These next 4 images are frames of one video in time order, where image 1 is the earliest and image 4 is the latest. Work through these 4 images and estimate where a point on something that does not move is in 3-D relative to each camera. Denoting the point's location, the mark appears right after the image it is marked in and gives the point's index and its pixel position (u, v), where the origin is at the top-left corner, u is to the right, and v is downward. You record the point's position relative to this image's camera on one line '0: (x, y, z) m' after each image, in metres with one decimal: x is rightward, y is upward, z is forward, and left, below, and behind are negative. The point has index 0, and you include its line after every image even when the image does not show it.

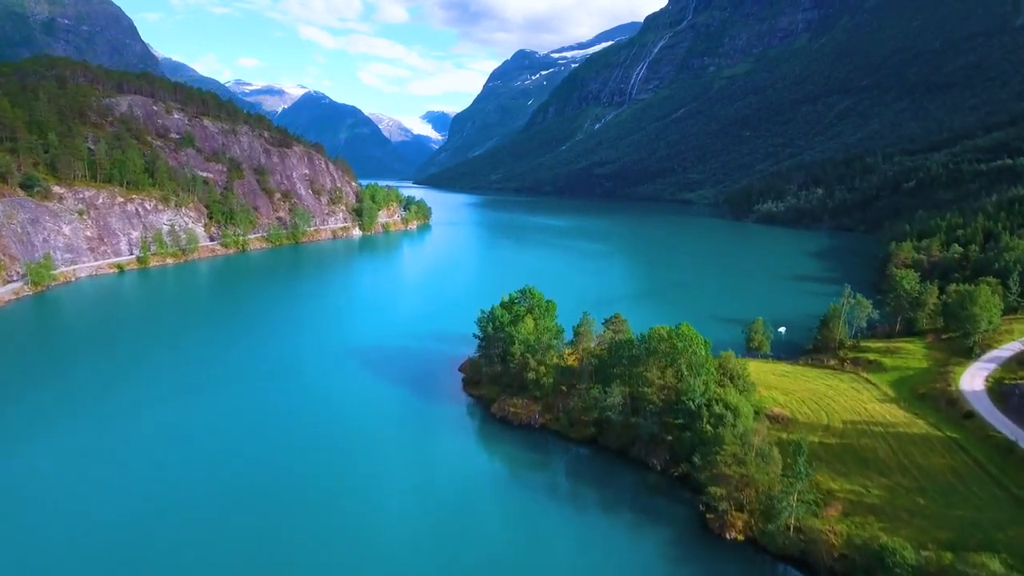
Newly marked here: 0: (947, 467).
0: (+13.4, -5.5, +19.6) m
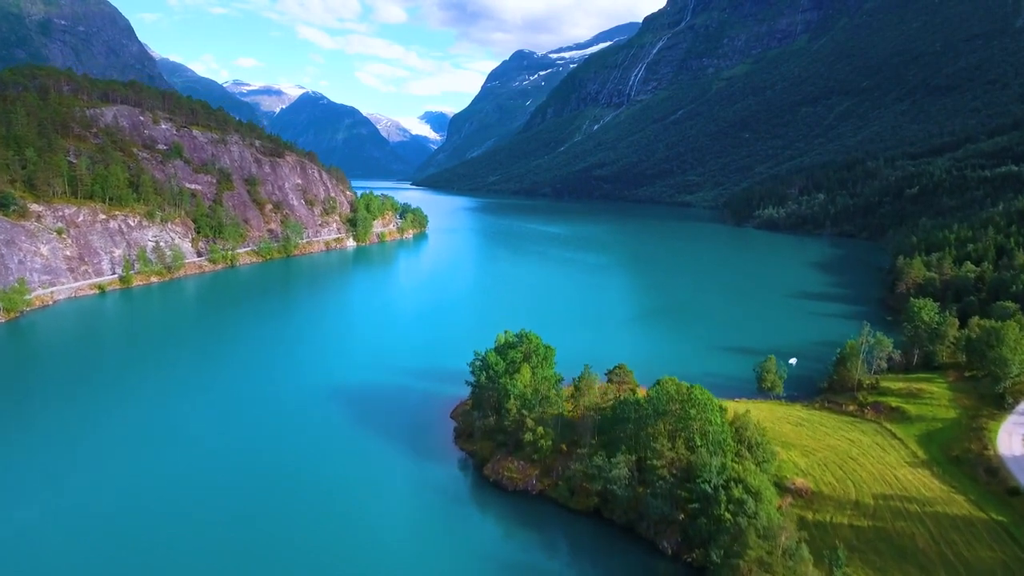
0: (+13.2, -7.5, +17.4) m
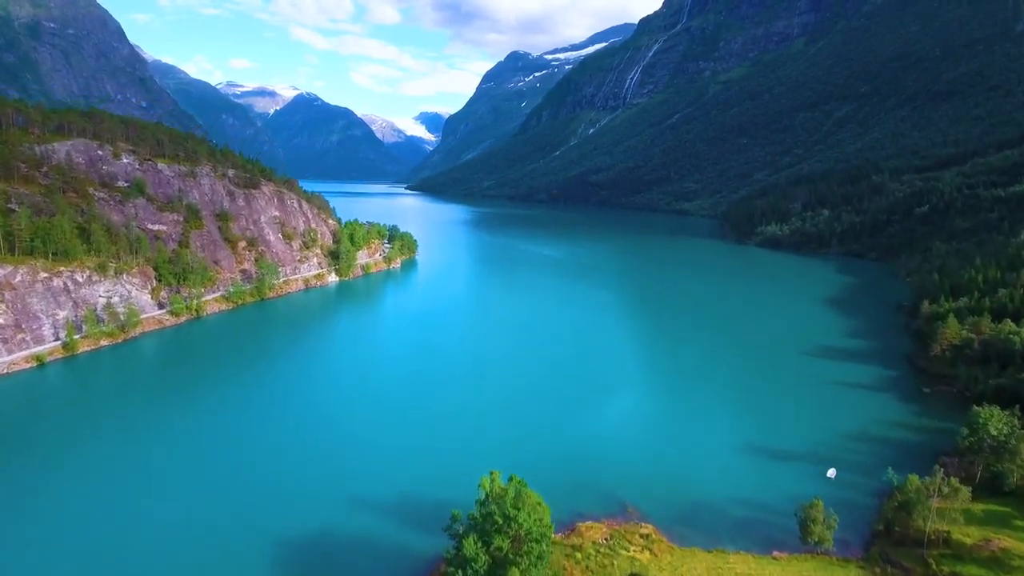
0: (+12.8, -13.1, +11.1) m
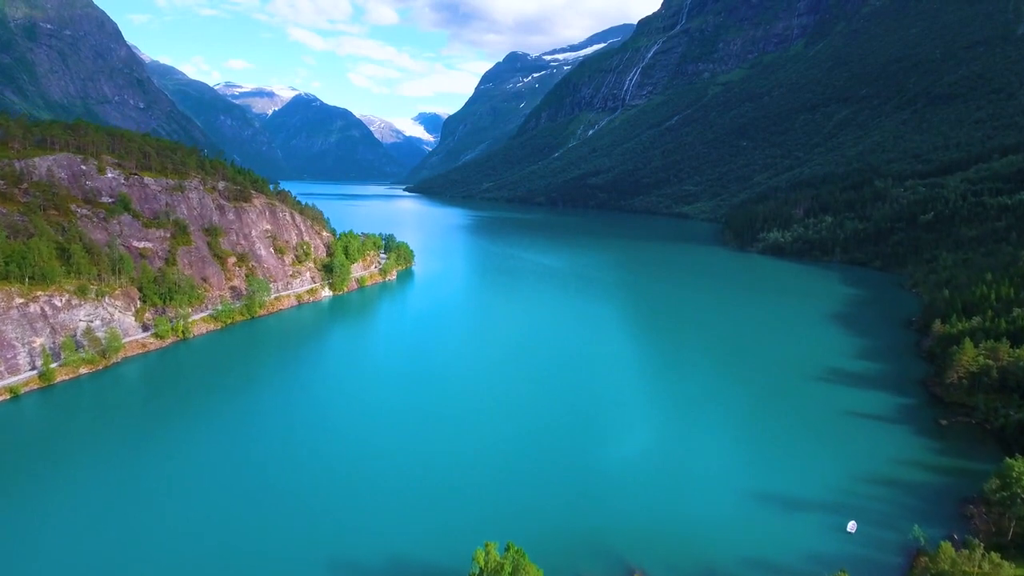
0: (+12.7, -15.2, +8.7) m
